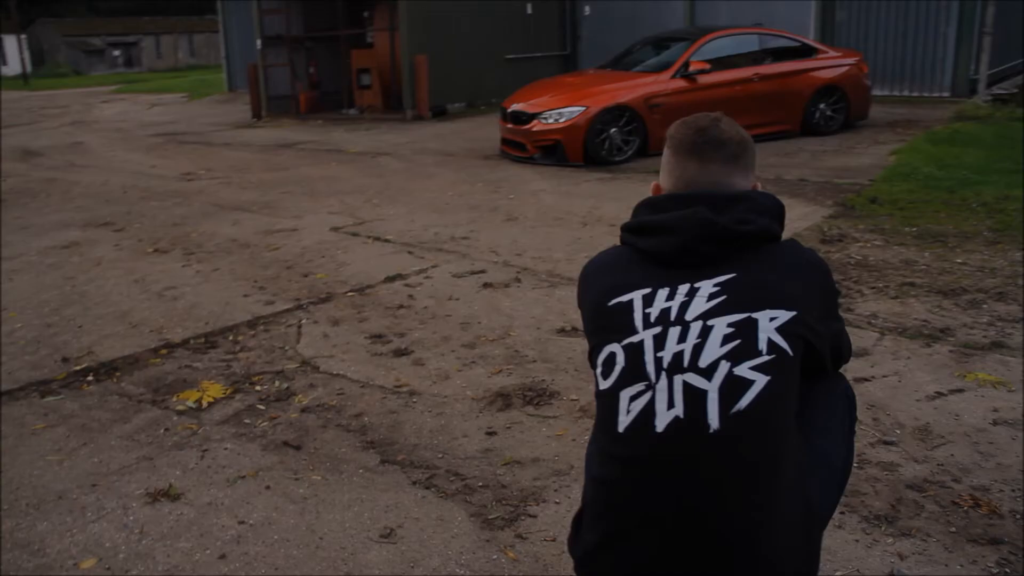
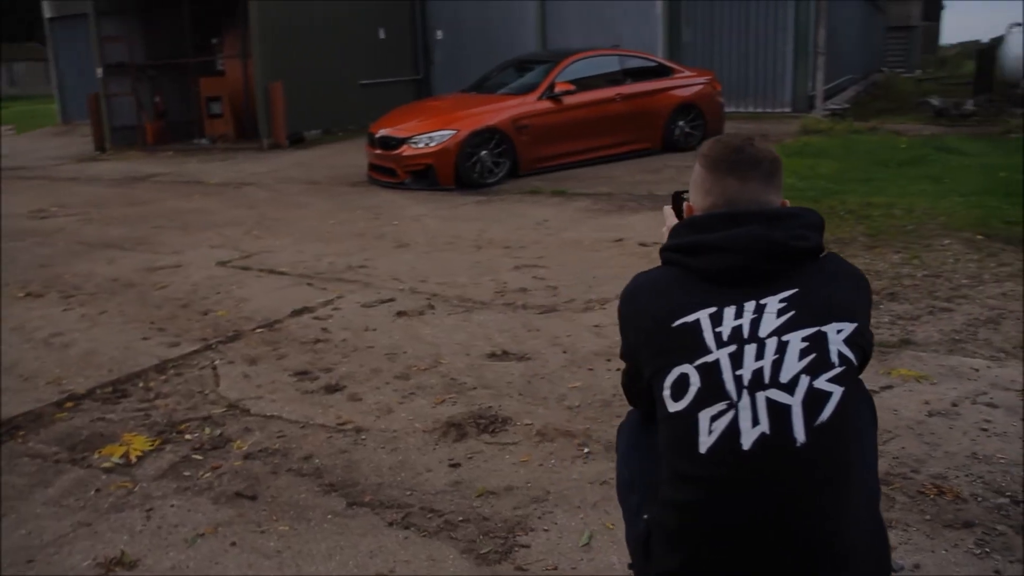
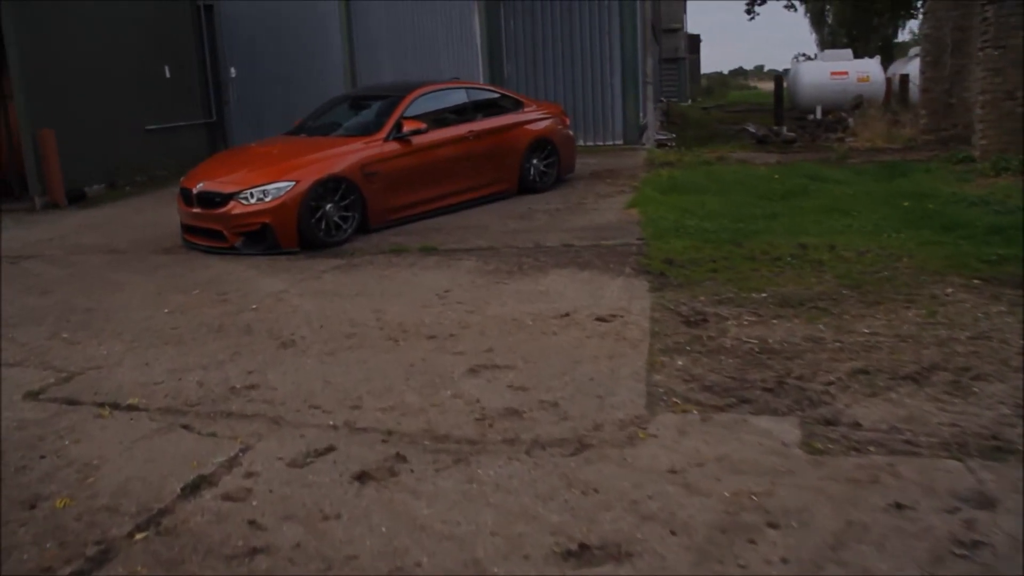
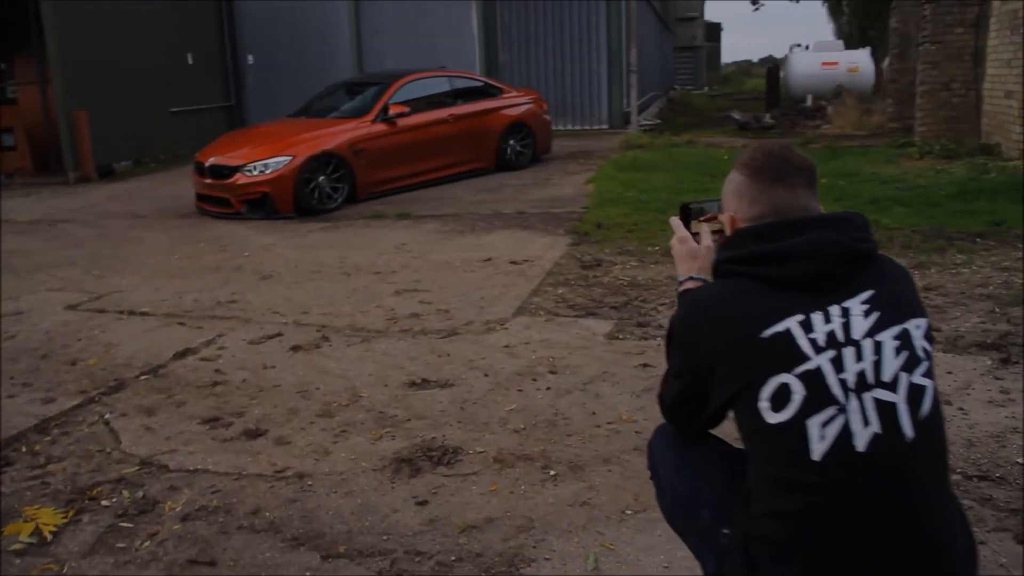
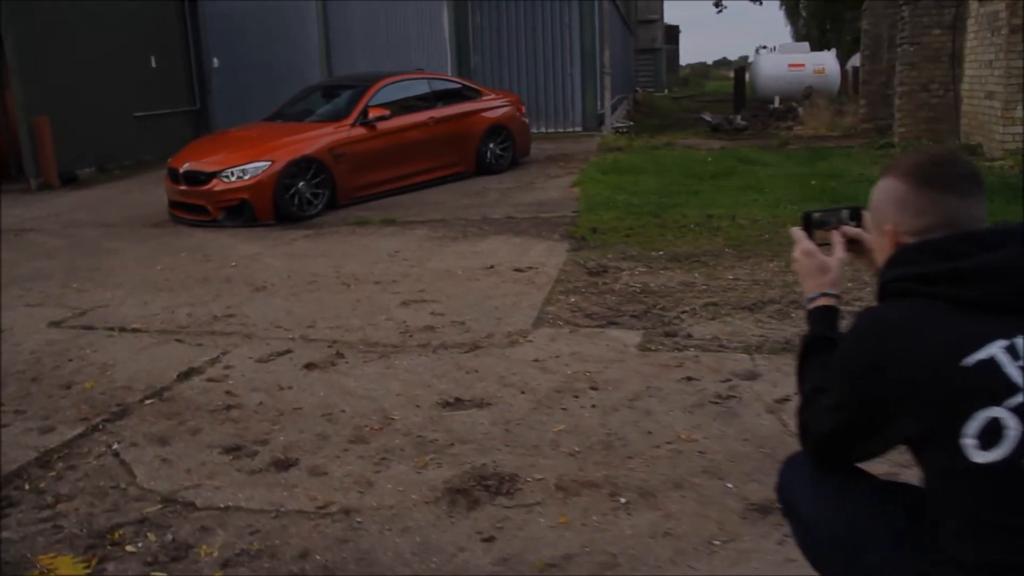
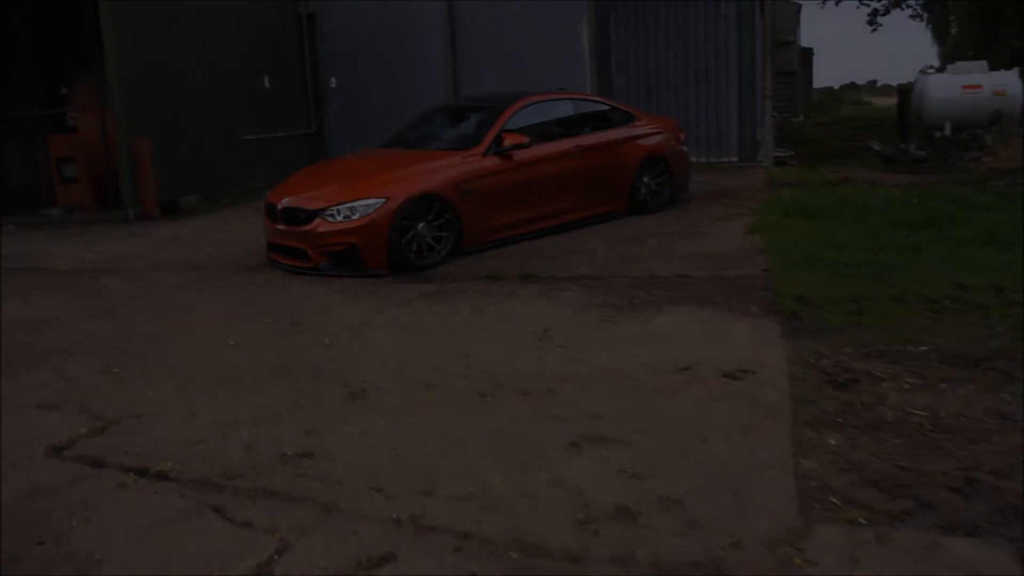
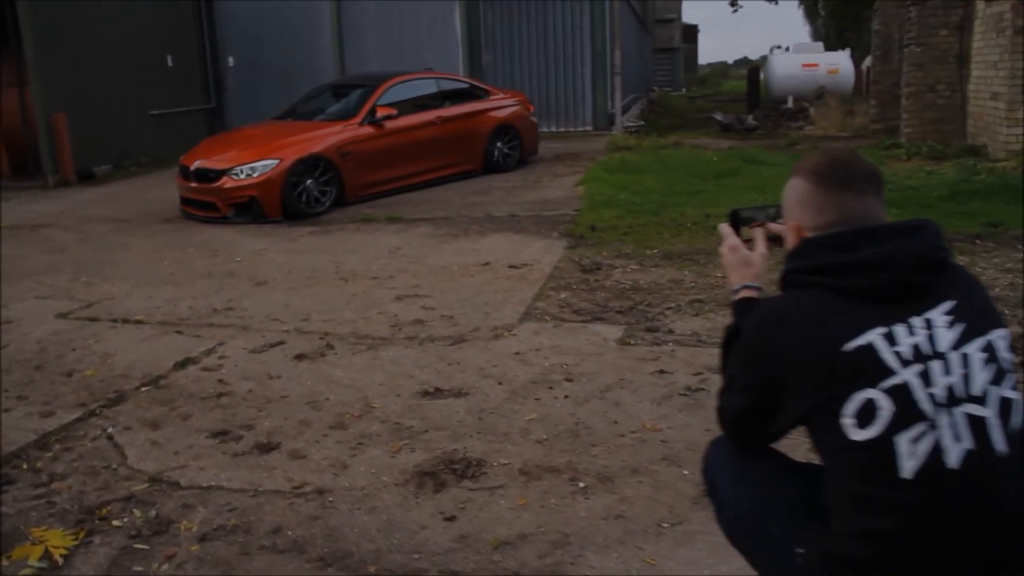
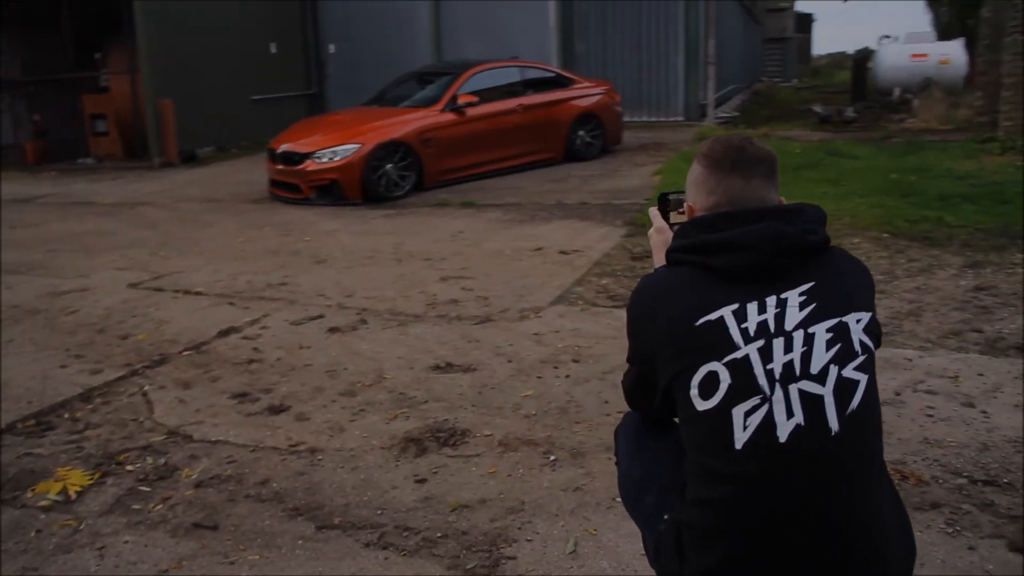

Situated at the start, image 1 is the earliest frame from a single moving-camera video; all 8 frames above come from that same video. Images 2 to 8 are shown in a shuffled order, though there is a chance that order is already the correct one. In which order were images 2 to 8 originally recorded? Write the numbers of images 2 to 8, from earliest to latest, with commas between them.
2, 8, 4, 7, 5, 3, 6
